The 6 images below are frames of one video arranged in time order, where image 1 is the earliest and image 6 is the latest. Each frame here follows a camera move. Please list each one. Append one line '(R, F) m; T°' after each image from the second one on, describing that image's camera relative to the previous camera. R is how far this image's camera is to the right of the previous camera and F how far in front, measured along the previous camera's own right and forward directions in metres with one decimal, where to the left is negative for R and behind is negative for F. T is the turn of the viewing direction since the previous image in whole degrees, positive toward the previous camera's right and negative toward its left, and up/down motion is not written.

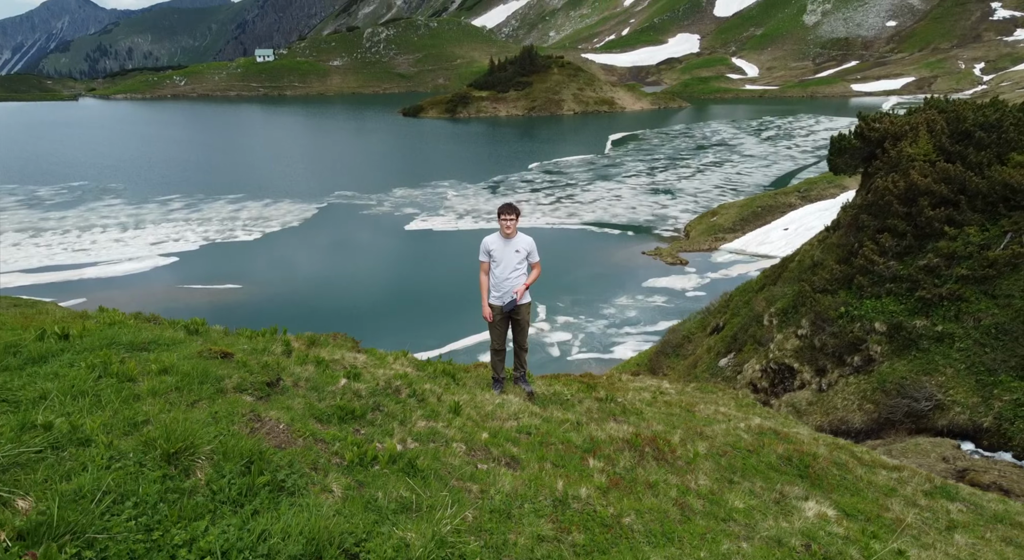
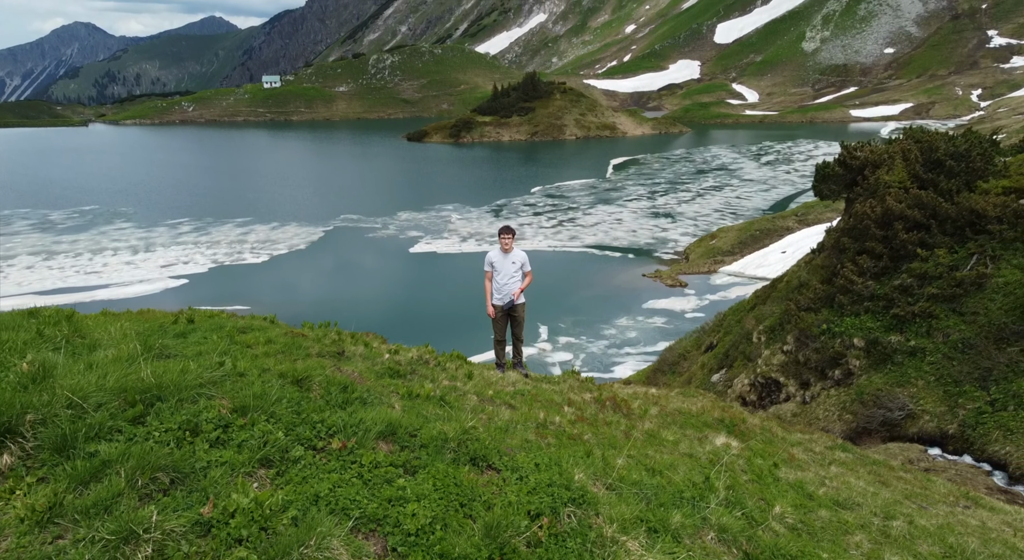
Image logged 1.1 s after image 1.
(0.0, -1.2) m; 0°
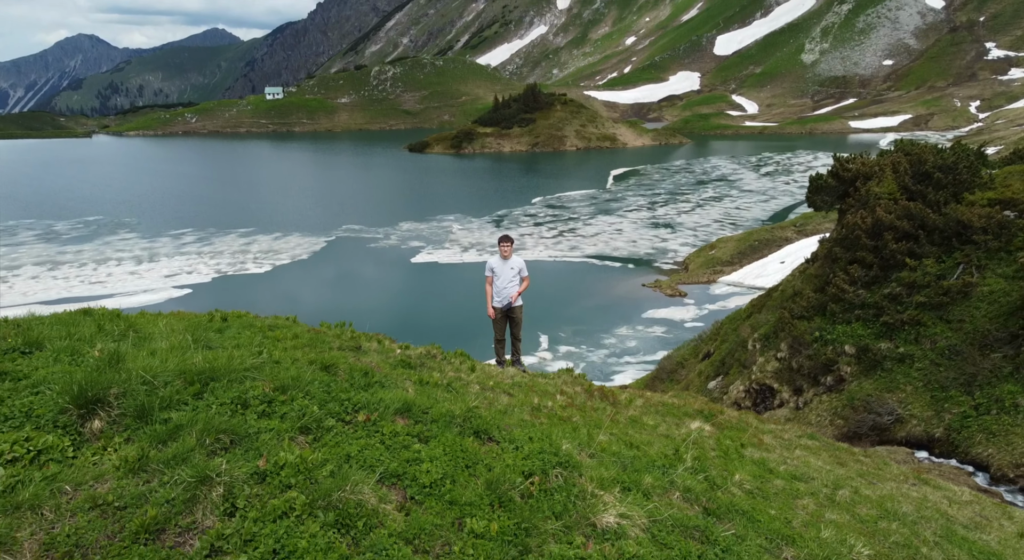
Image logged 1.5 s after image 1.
(0.0, -0.5) m; 0°
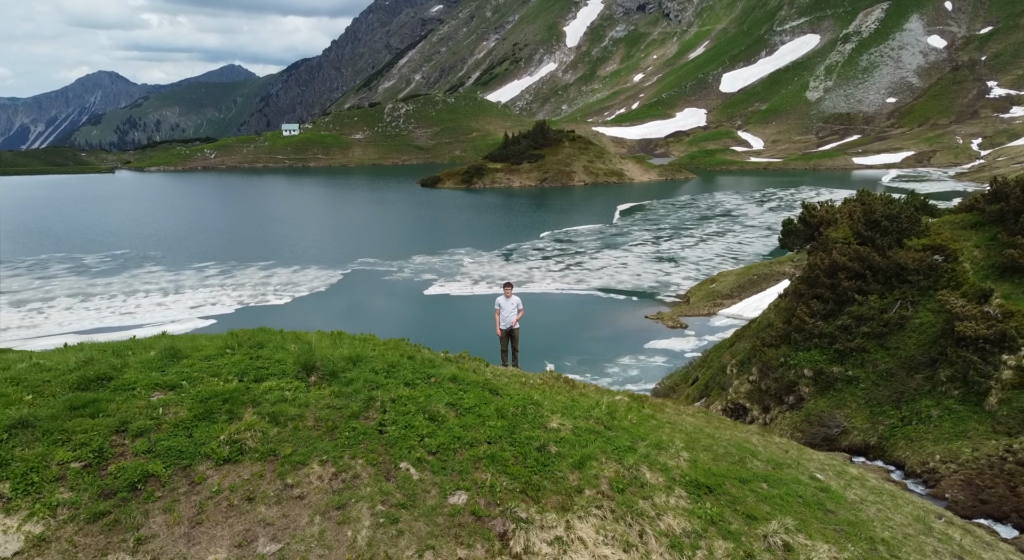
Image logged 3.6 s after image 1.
(+0.1, -3.1) m; -1°
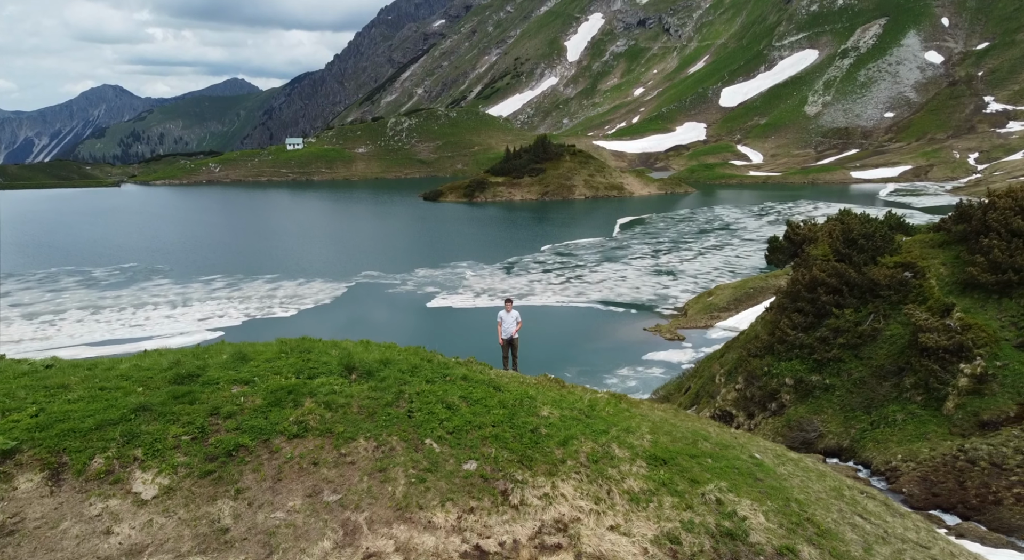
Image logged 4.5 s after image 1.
(0.0, -1.5) m; 0°
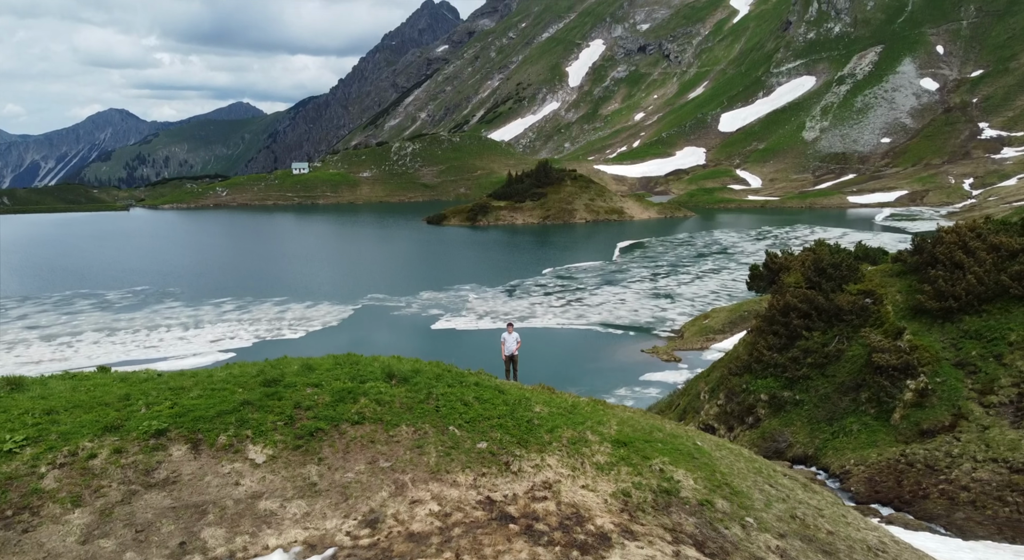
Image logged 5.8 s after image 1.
(0.0, -2.4) m; 0°
